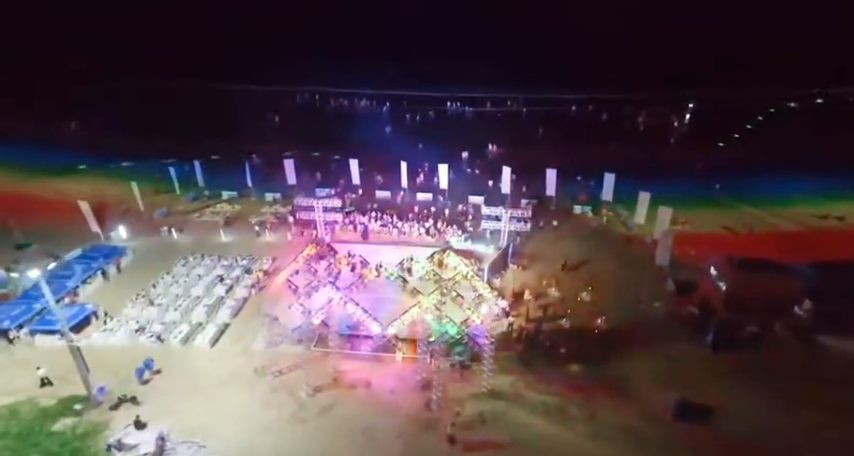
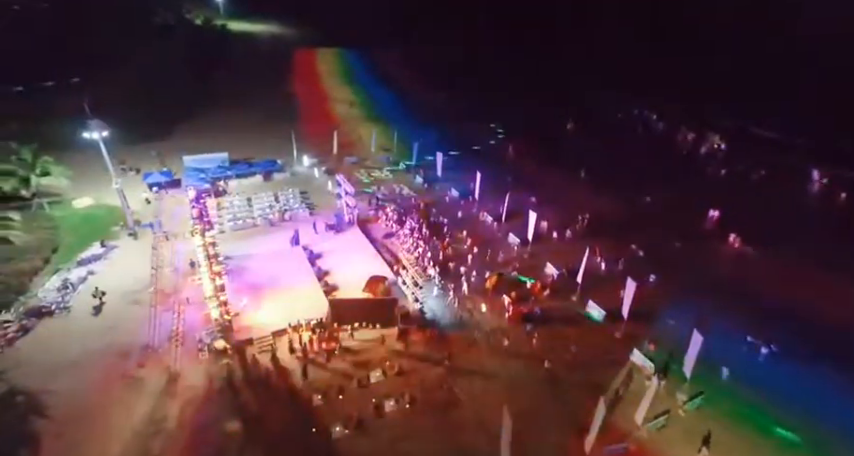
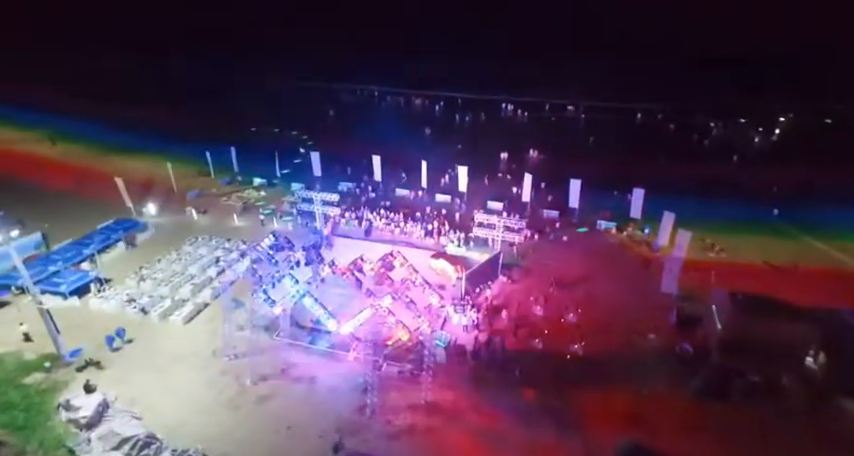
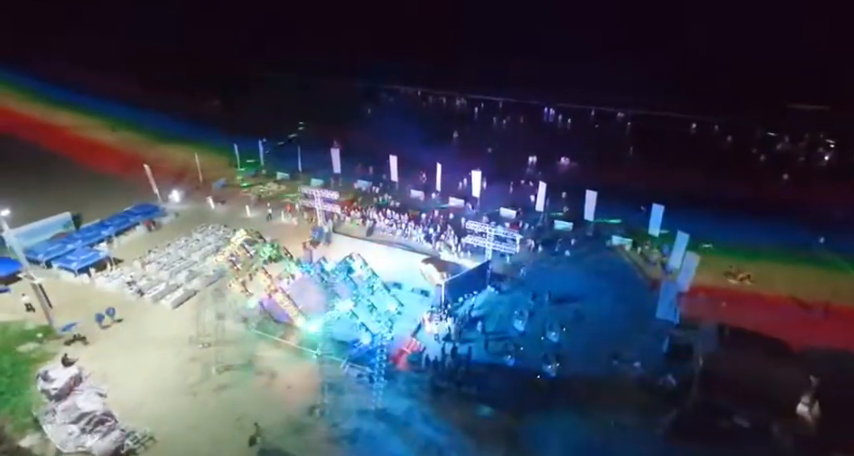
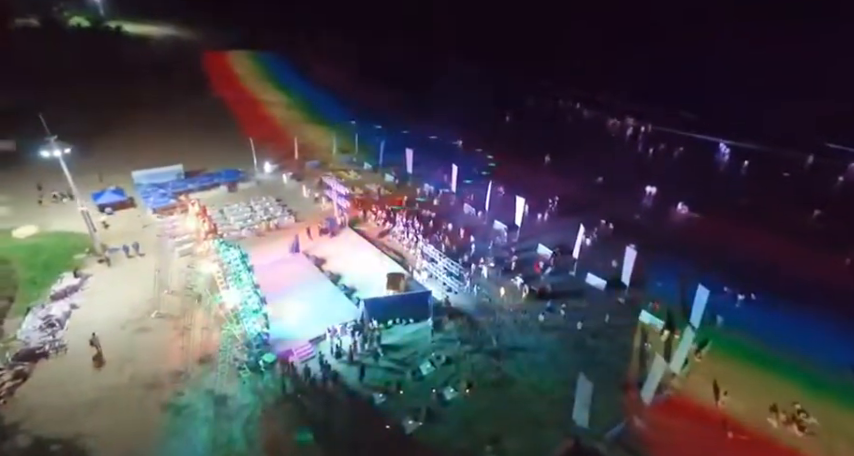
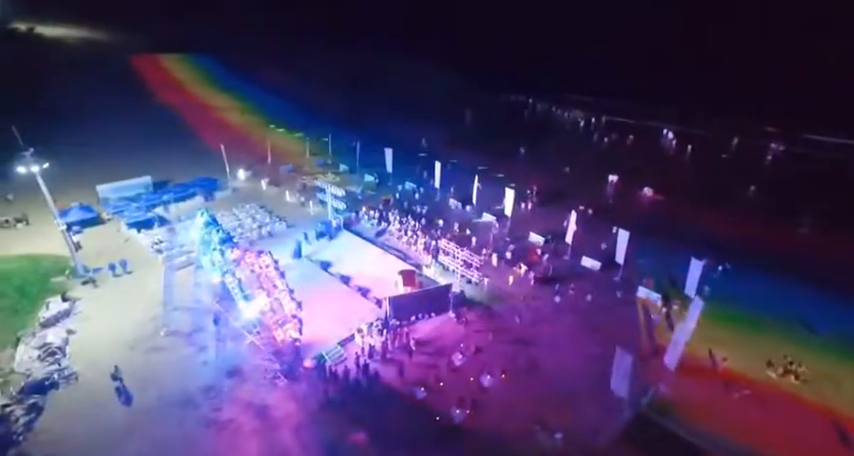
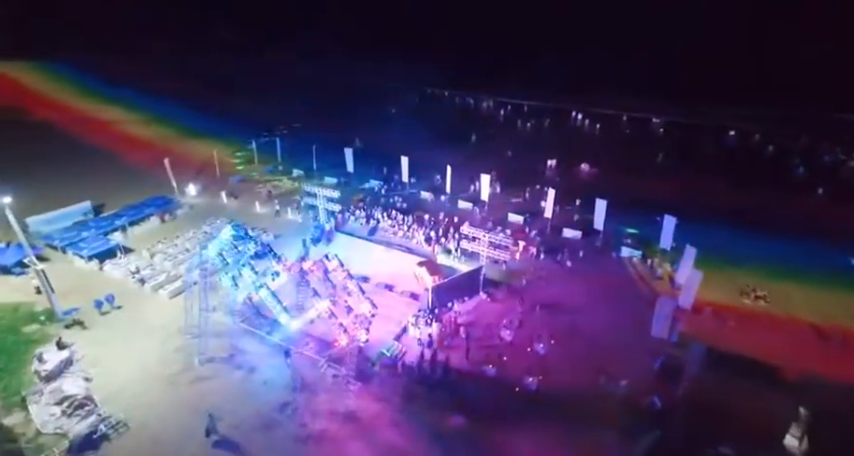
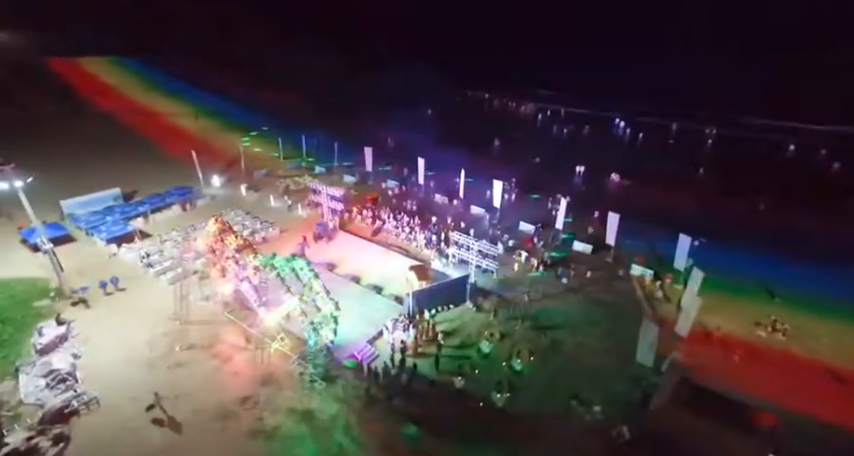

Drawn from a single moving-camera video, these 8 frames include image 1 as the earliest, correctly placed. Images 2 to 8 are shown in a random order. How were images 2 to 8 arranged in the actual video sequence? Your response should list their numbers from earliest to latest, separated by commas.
3, 4, 7, 8, 6, 5, 2
